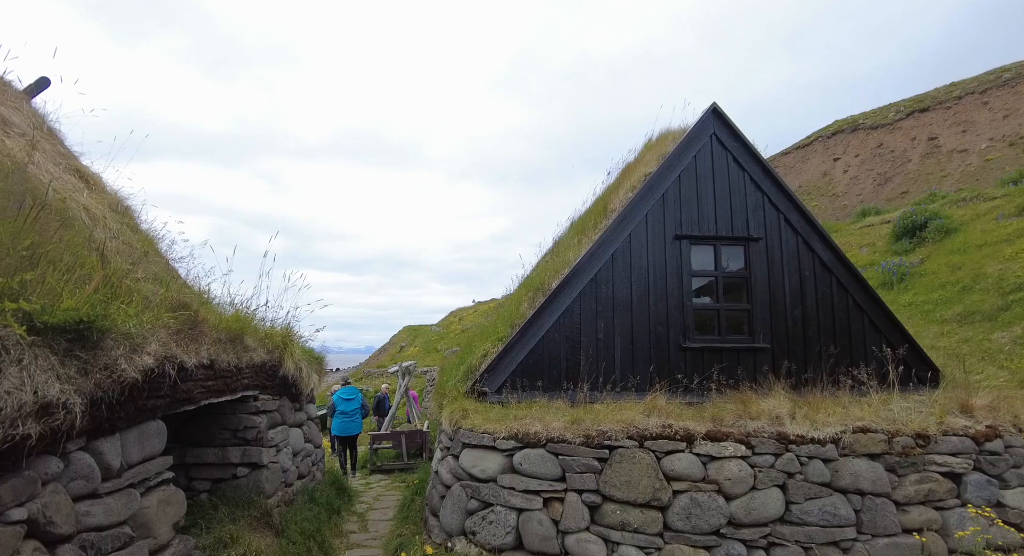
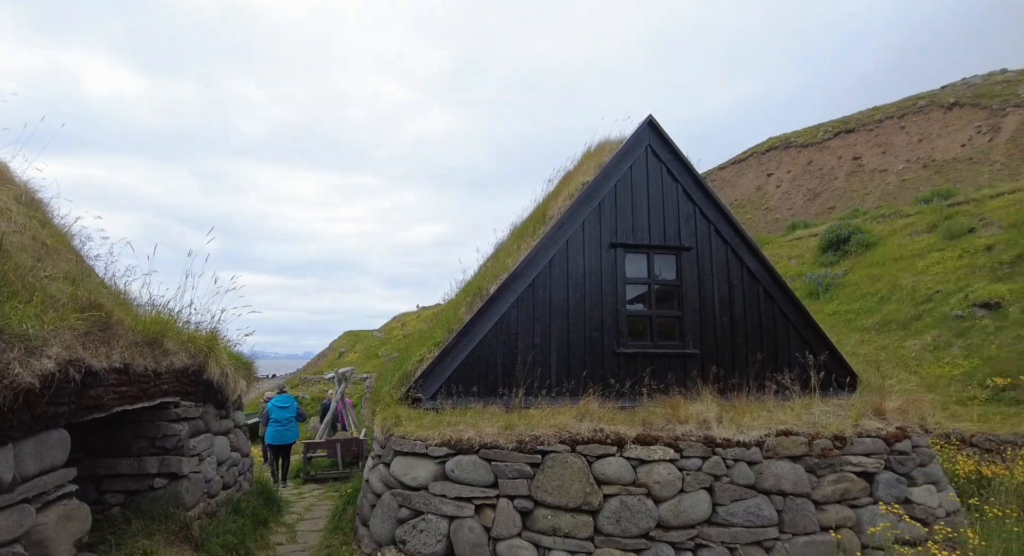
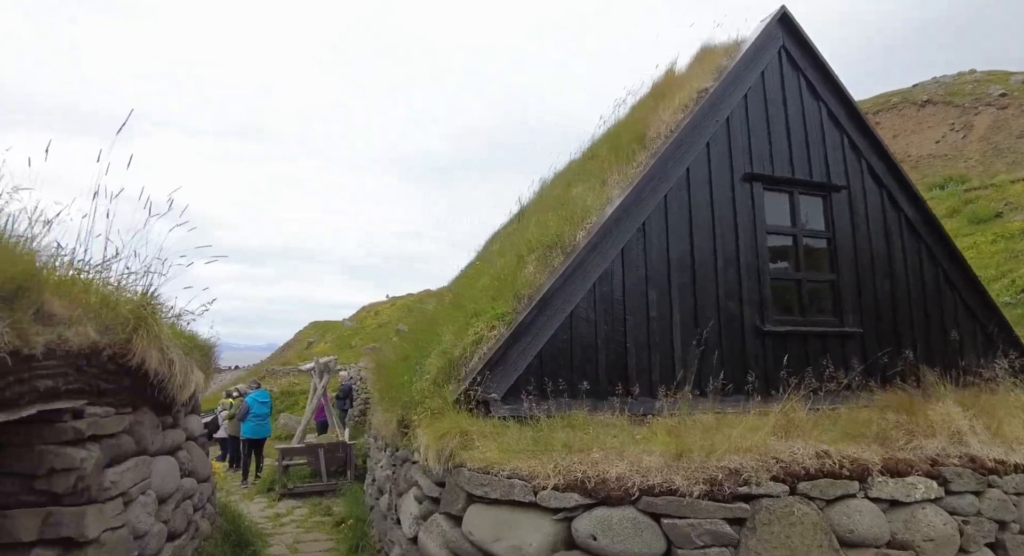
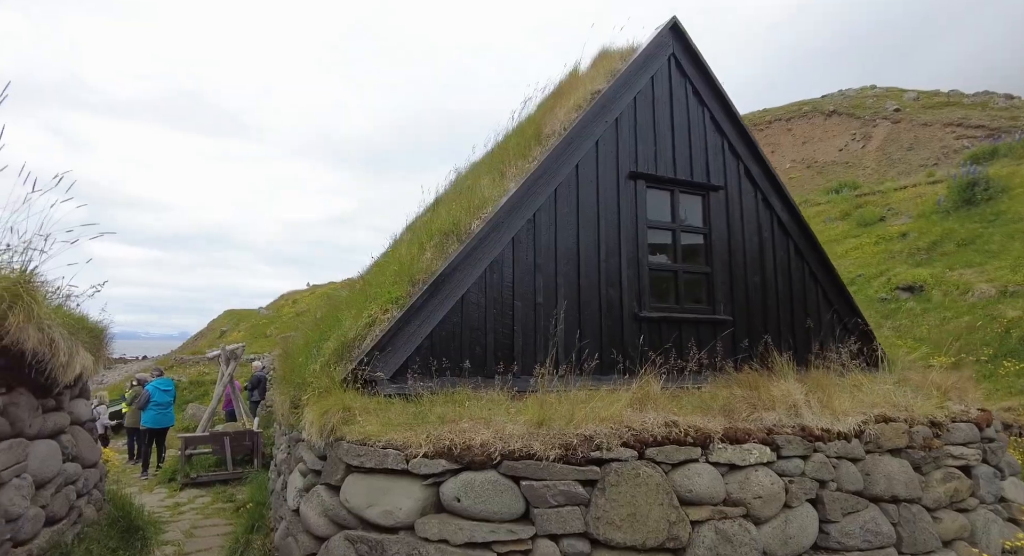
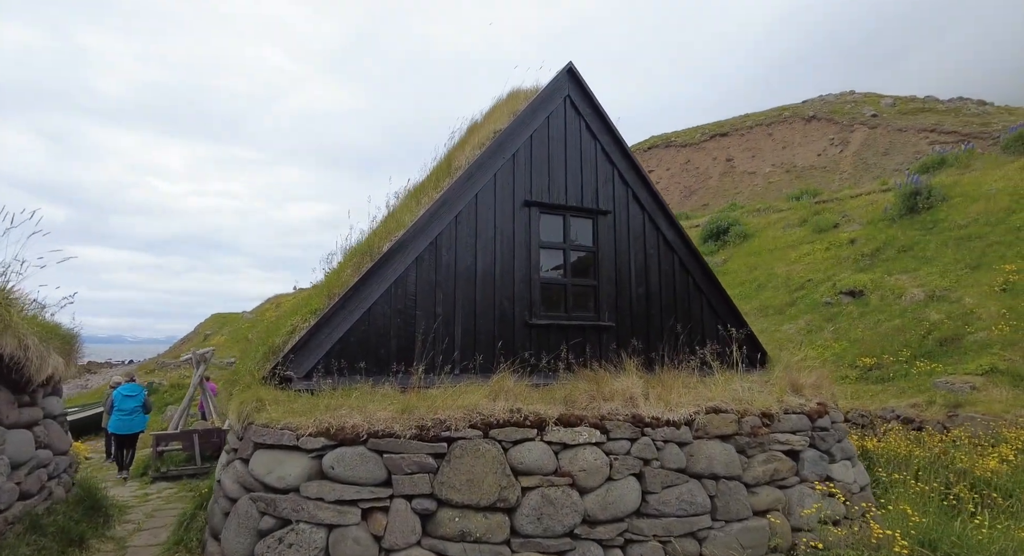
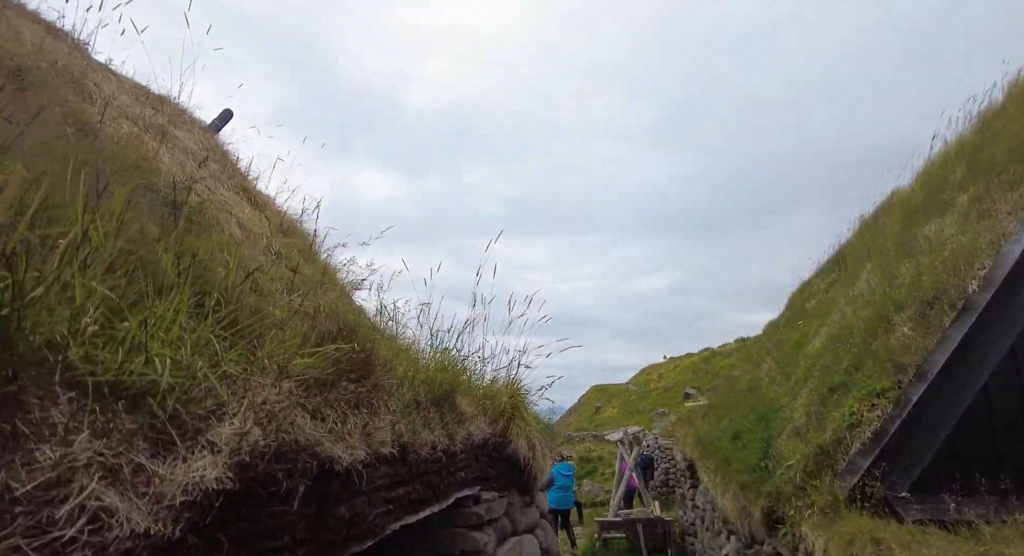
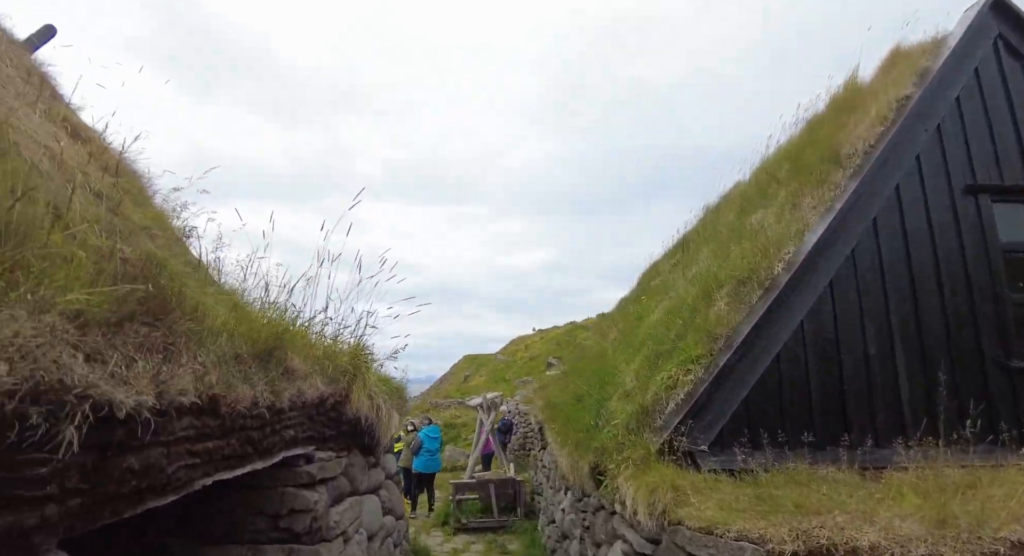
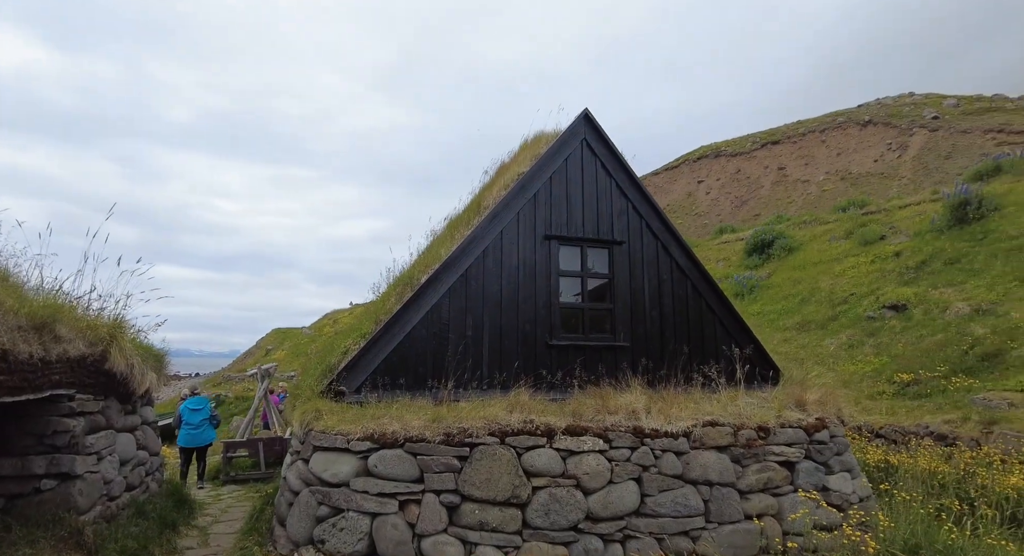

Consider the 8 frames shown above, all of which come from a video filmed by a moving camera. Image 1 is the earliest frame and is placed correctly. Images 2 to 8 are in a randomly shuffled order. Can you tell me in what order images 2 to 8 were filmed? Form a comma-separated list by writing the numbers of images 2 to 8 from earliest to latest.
2, 8, 5, 4, 3, 7, 6
